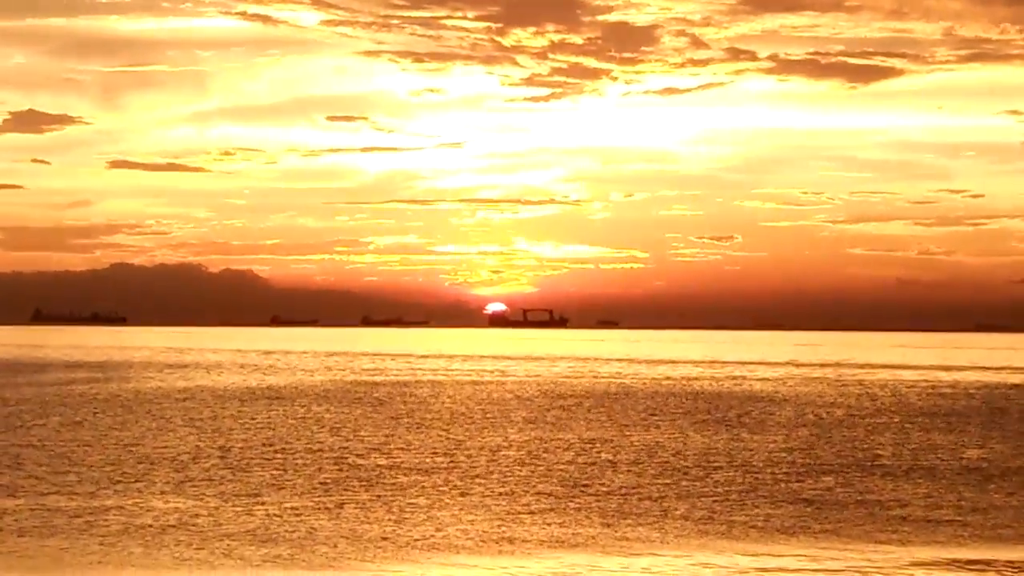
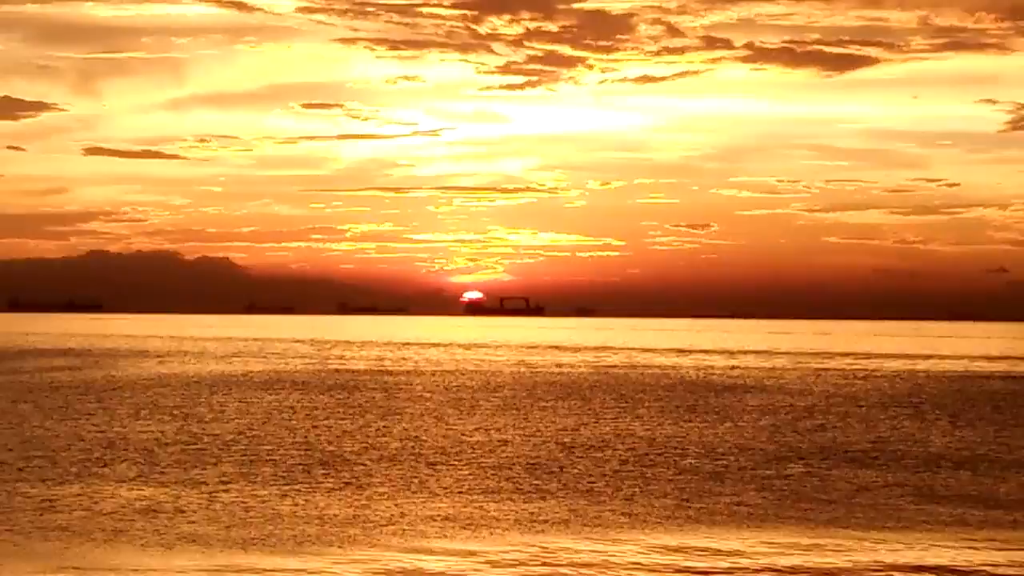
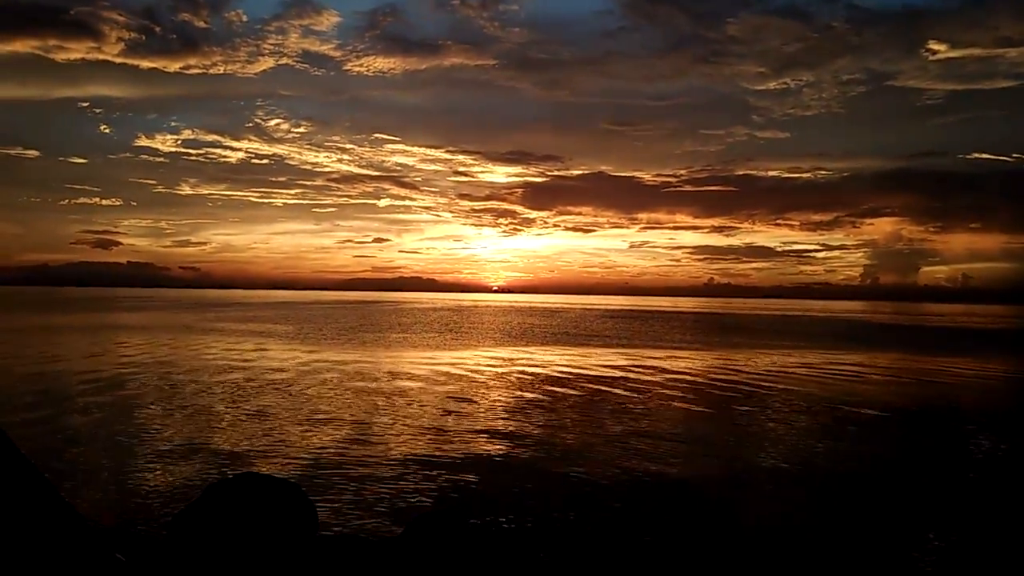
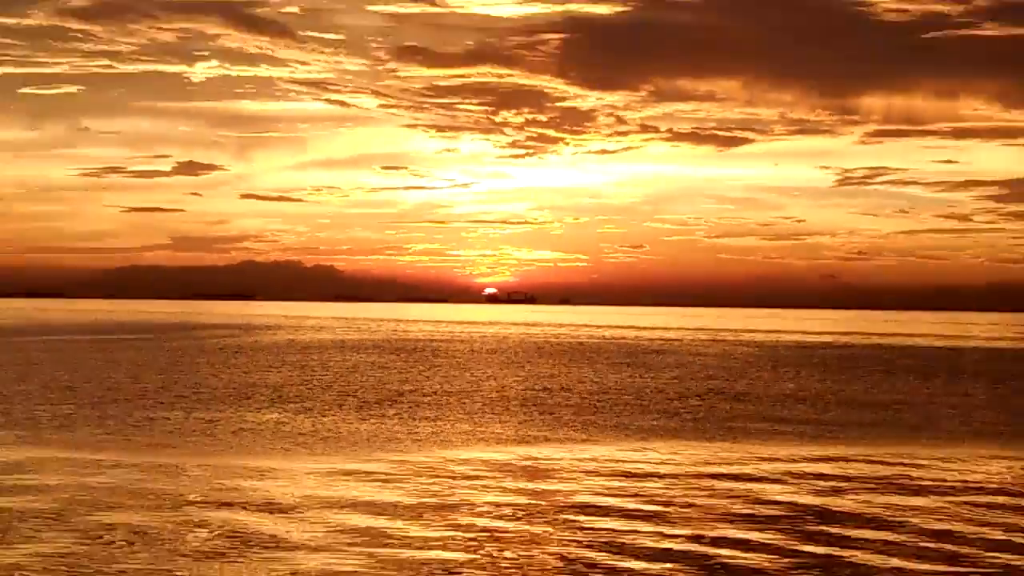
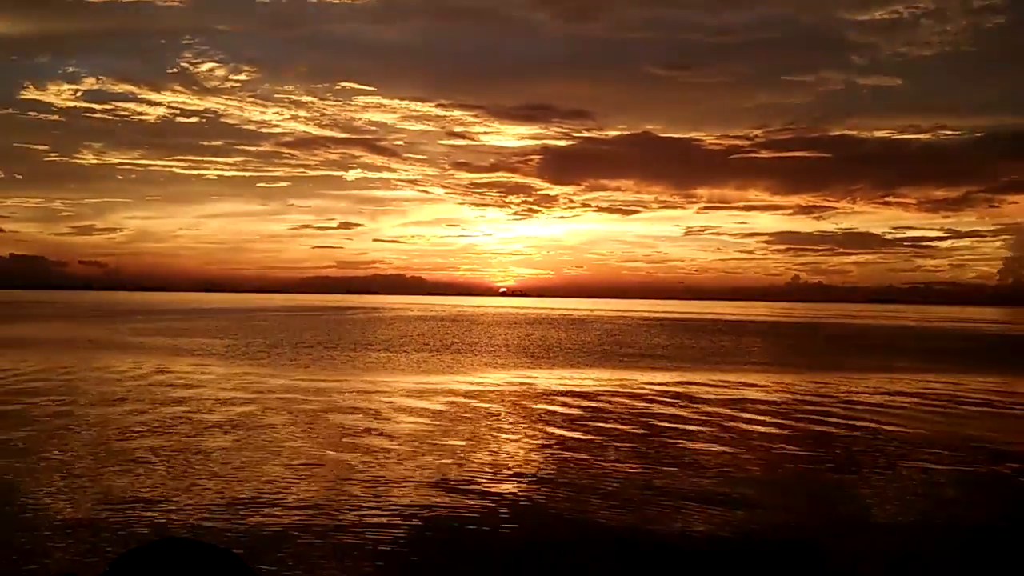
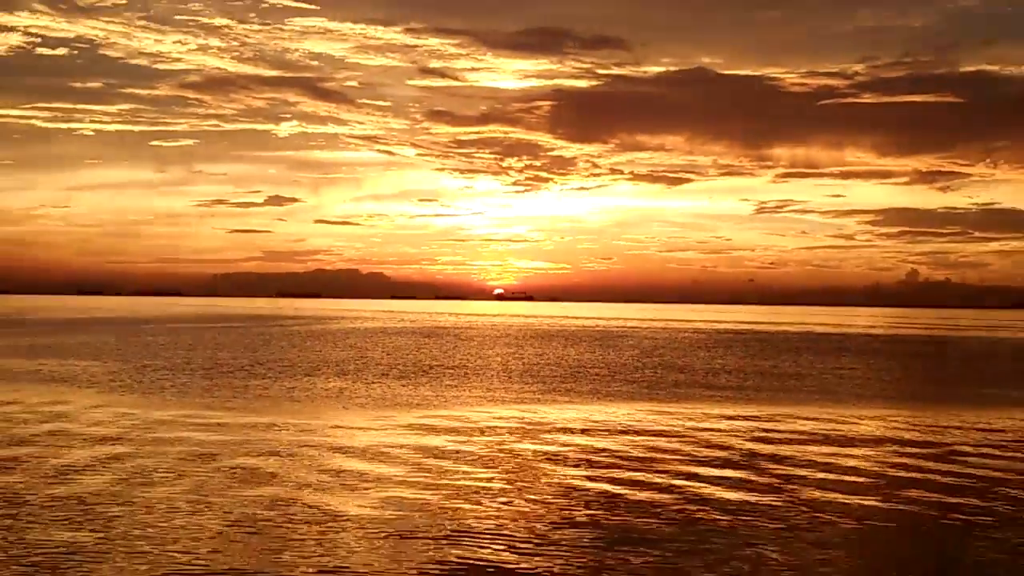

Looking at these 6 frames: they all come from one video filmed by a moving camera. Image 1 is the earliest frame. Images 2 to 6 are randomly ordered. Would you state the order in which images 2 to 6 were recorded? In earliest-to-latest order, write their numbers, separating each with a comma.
2, 4, 6, 5, 3
